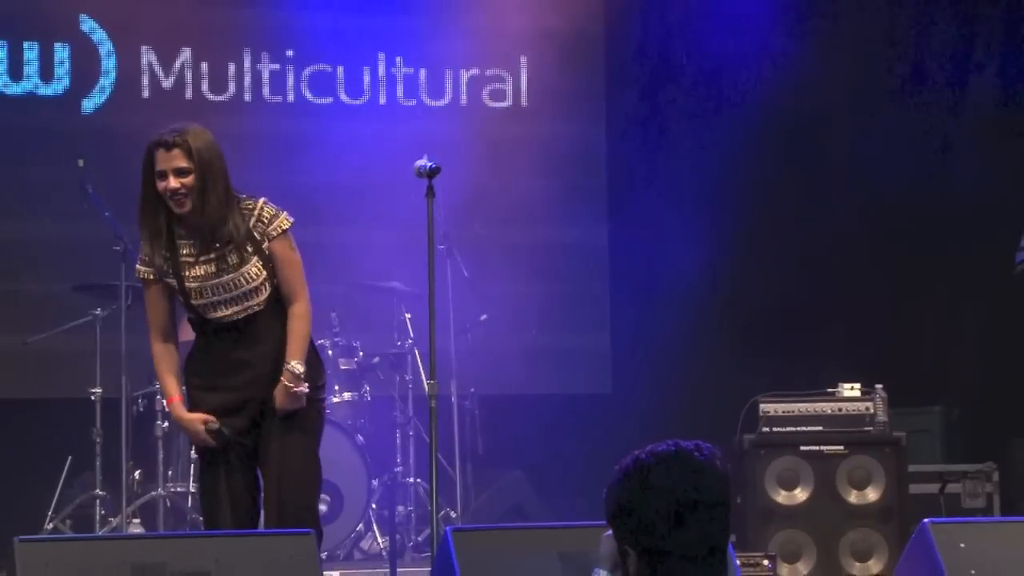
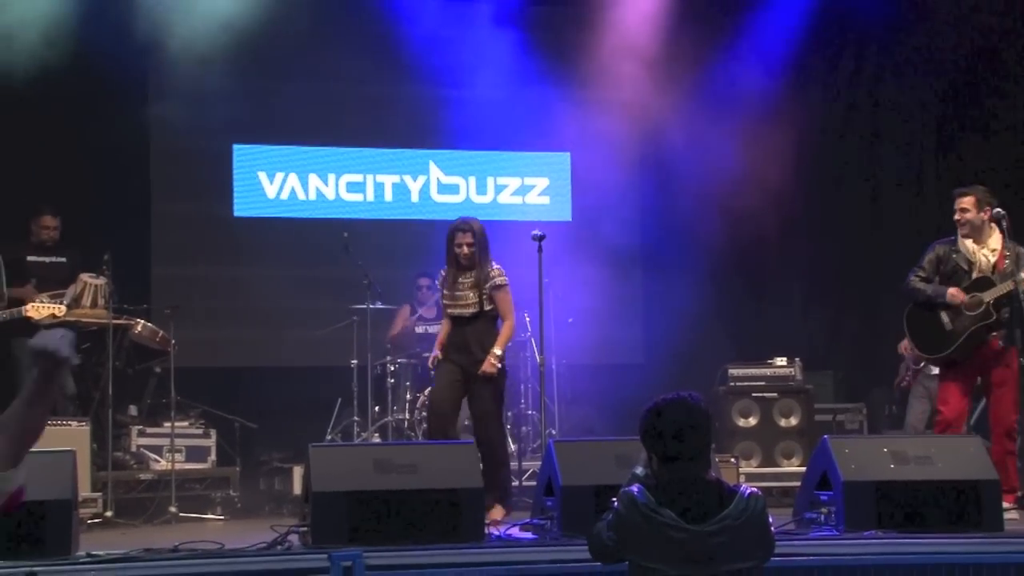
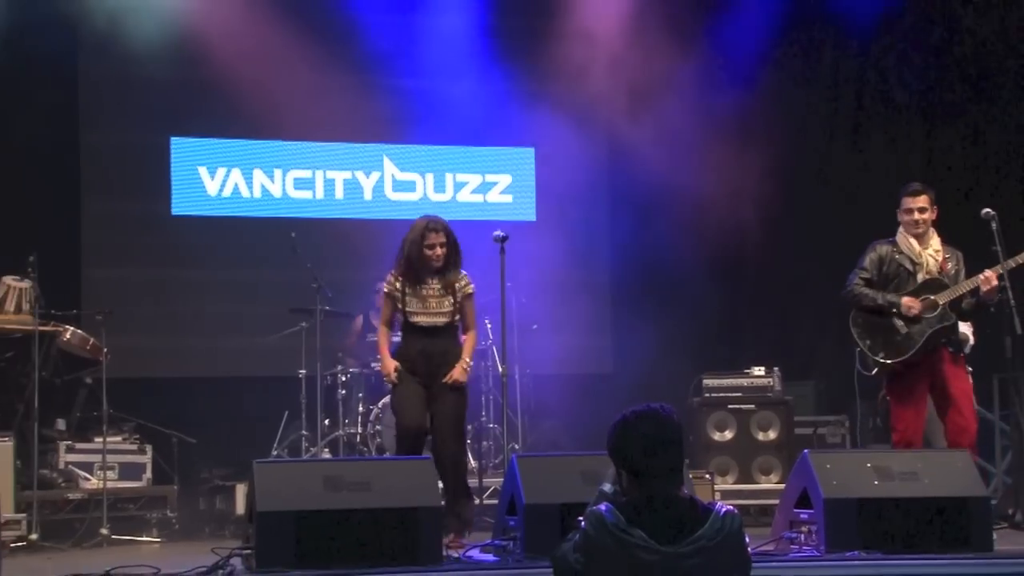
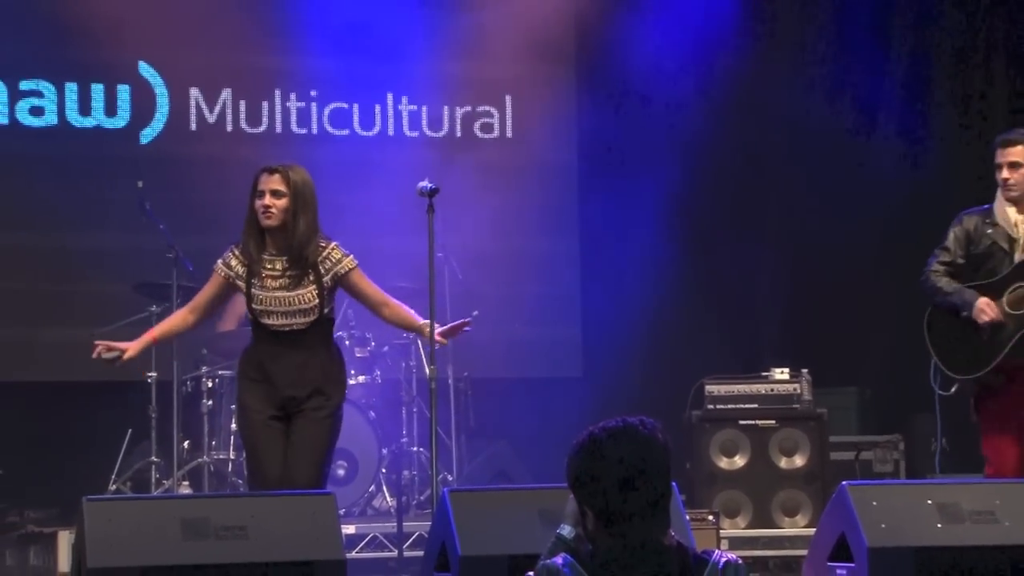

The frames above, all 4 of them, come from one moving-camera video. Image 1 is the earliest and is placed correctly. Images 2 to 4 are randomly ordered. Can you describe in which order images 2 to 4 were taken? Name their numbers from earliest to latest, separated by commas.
4, 3, 2
